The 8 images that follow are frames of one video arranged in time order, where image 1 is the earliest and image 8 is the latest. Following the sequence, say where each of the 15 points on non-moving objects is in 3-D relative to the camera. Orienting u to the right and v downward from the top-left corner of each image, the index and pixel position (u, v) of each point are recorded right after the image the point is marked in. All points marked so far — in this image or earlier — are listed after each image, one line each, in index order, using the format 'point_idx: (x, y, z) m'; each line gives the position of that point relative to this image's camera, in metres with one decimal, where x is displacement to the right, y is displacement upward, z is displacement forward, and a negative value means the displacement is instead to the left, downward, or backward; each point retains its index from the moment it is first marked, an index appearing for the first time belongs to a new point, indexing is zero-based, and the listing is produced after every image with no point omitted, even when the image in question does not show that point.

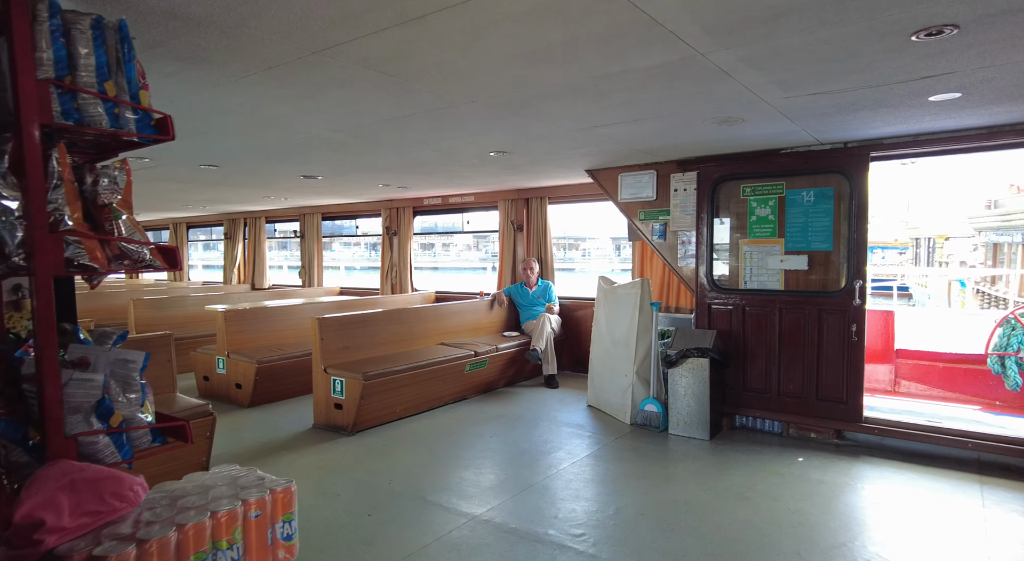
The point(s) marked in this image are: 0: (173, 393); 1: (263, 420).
0: (-2.3, -0.8, +3.9) m
1: (-2.3, -1.3, +5.3) m
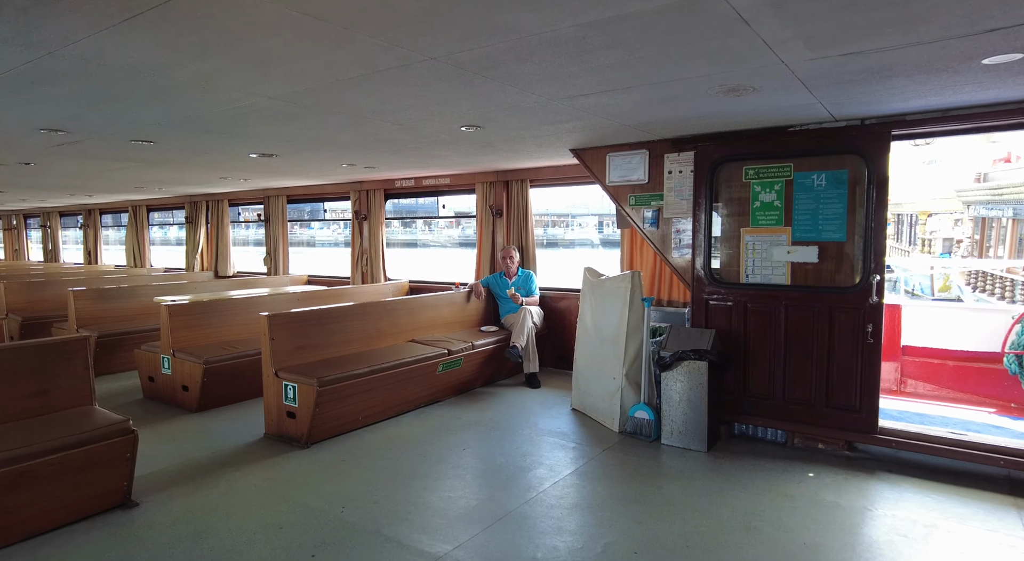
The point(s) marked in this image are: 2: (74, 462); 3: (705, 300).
0: (-2.5, -0.7, +3.4) m
1: (-2.5, -1.2, +4.7) m
2: (-2.2, -0.9, +2.9) m
3: (+1.5, -0.1, +4.5) m
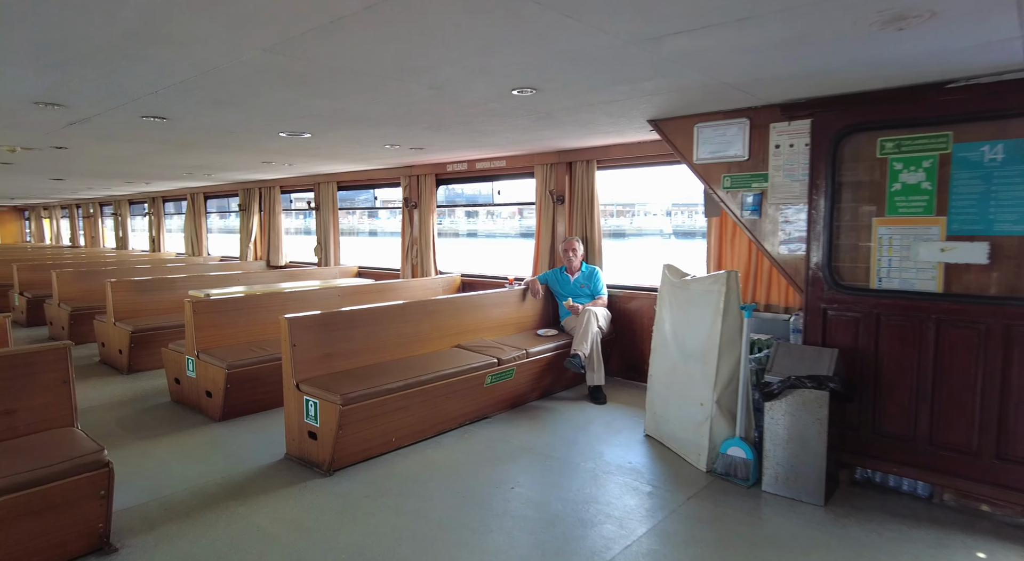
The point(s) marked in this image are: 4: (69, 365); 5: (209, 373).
0: (-2.2, -0.7, +2.8) m
1: (-2.1, -1.2, +4.2) m
2: (-2.0, -0.9, +2.4) m
3: (+1.9, -0.2, +3.5) m
4: (-2.2, -0.4, +2.9) m
5: (-2.4, -0.7, +4.6) m
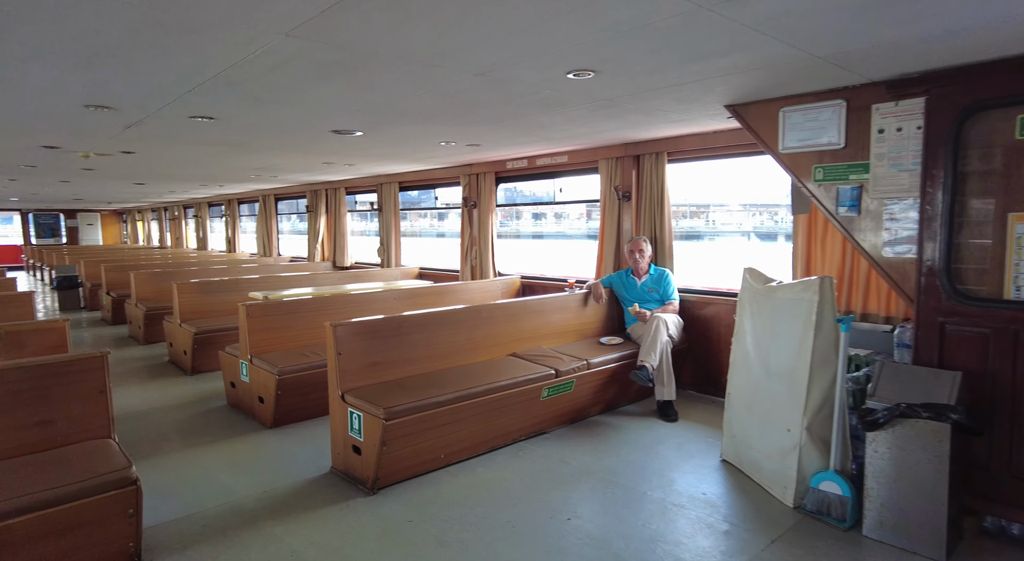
0: (-1.9, -0.8, +2.8) m
1: (-1.7, -1.2, +4.1) m
2: (-1.8, -1.0, +2.3) m
3: (+2.2, -0.2, +2.9) m
4: (-2.0, -0.5, +2.8) m
5: (-1.9, -0.8, +4.5) m
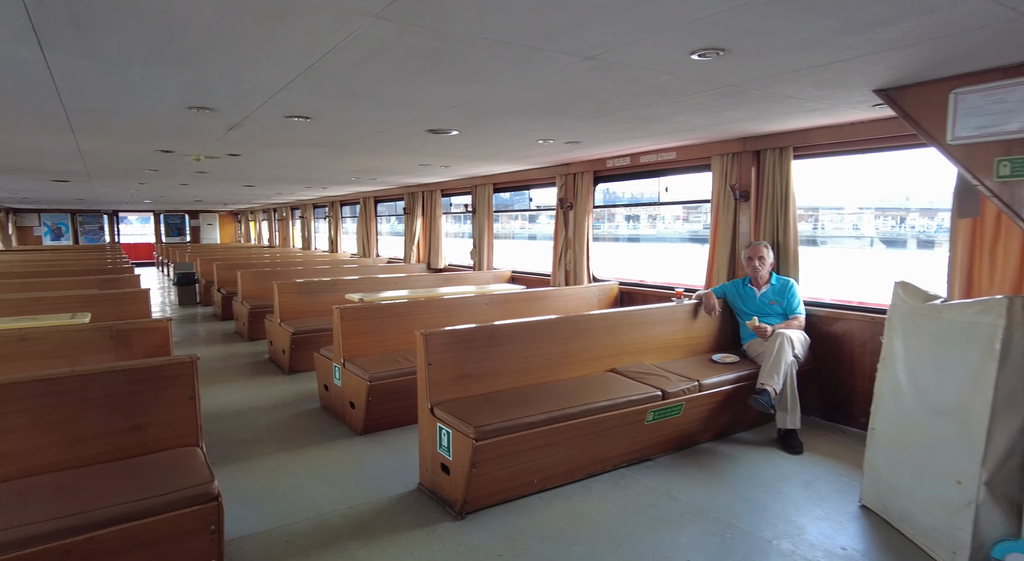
0: (-1.5, -0.8, +2.7) m
1: (-1.0, -1.2, +4.0) m
2: (-1.4, -1.0, +2.2) m
3: (+2.6, -0.3, +2.2) m
4: (-1.5, -0.5, +2.7) m
5: (-1.2, -0.8, +4.4) m
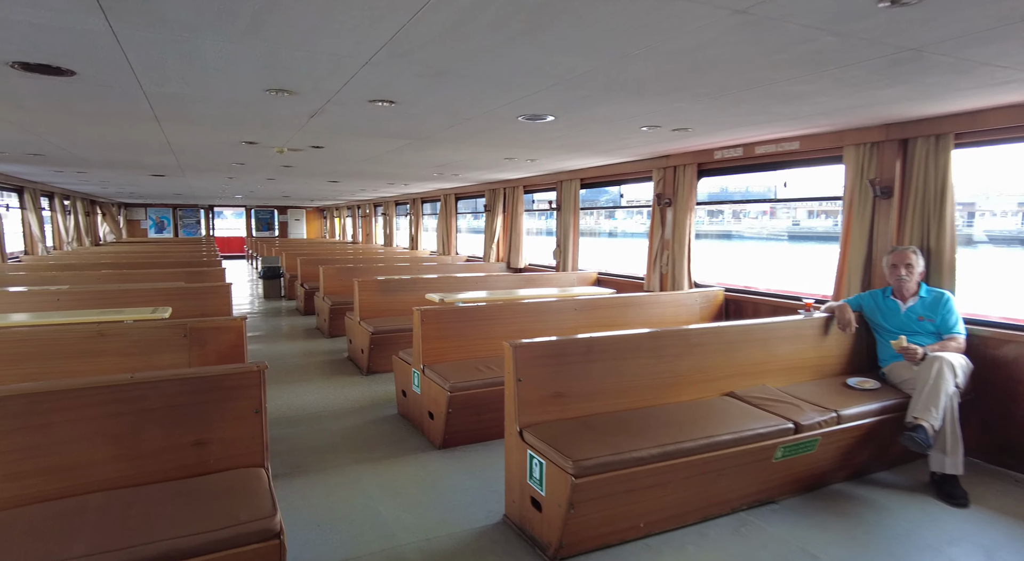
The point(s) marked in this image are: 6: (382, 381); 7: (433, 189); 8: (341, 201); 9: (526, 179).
0: (-1.0, -0.8, +2.4) m
1: (-0.4, -1.2, +3.6) m
2: (-1.1, -1.0, +1.9) m
3: (+3.0, -0.4, +1.4) m
4: (-1.0, -0.5, +2.4) m
5: (-0.6, -0.8, +4.0) m
6: (-1.2, -1.0, +5.6) m
7: (-1.7, +1.9, +12.0) m
8: (-5.0, +2.3, +16.9) m
9: (+0.2, +1.6, +8.9) m
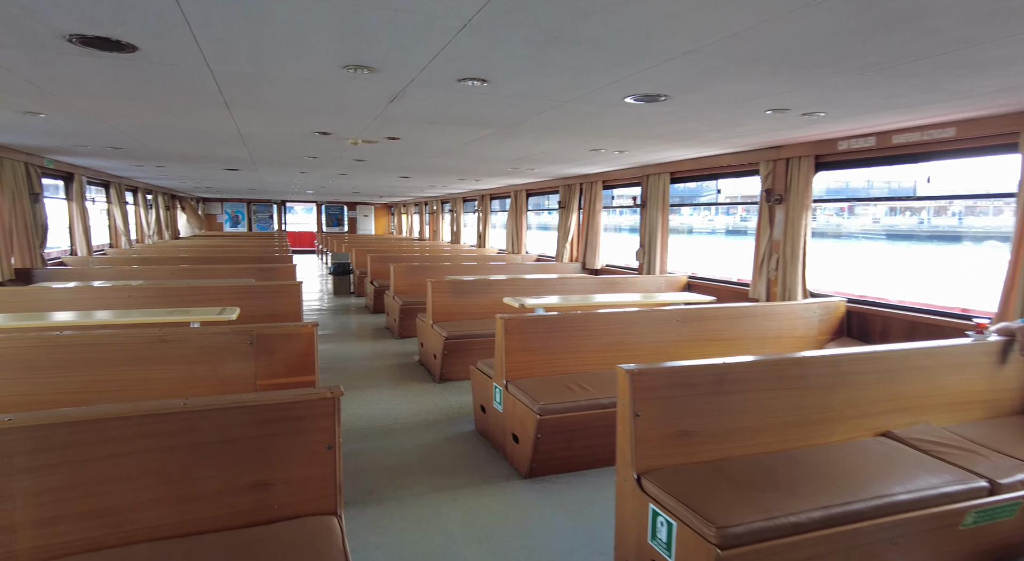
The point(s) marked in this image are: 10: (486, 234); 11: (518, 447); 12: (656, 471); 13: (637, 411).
0: (-0.6, -0.8, +2.0) m
1: (+0.1, -1.3, +3.1) m
2: (-0.7, -1.0, +1.5) m
3: (+3.3, -0.5, +0.6) m
4: (-0.6, -0.5, +2.0) m
5: (0.0, -0.8, +3.6) m
6: (-0.5, -1.0, +5.1) m
7: (-0.2, +1.9, +11.5) m
8: (-3.0, +2.4, +16.8) m
9: (+1.3, +1.5, +8.3) m
10: (-0.6, +1.1, +13.1) m
11: (0.0, -1.0, +3.6) m
12: (+0.6, -0.8, +2.4) m
13: (+0.5, -0.5, +2.4) m
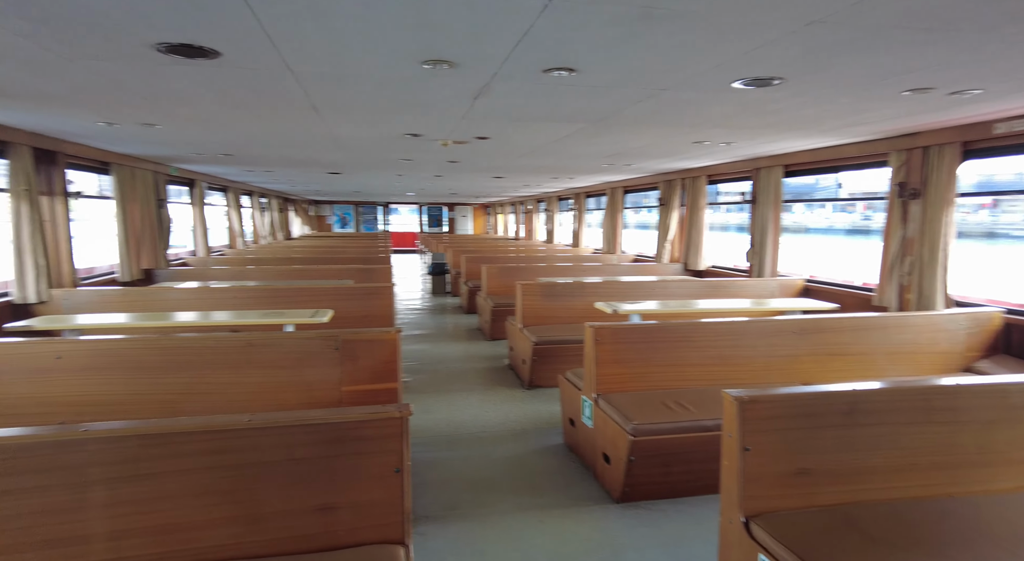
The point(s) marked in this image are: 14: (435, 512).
0: (-0.4, -0.8, +1.8) m
1: (+0.6, -1.3, +2.8) m
2: (-0.5, -1.0, +1.4) m
3: (+3.3, -0.6, -0.2) m
4: (-0.3, -0.5, +1.8) m
5: (+0.6, -0.9, +3.3) m
6: (+0.3, -1.0, +4.9) m
7: (+1.7, +1.9, +11.2) m
8: (-0.2, +2.4, +16.8) m
9: (+2.6, +1.5, +7.8) m
10: (+1.5, +1.0, +12.8) m
11: (+0.6, -1.1, +3.3) m
12: (+0.9, -0.8, +2.1) m
13: (+0.8, -0.6, +2.1) m
14: (-0.4, -1.3, +3.1) m
